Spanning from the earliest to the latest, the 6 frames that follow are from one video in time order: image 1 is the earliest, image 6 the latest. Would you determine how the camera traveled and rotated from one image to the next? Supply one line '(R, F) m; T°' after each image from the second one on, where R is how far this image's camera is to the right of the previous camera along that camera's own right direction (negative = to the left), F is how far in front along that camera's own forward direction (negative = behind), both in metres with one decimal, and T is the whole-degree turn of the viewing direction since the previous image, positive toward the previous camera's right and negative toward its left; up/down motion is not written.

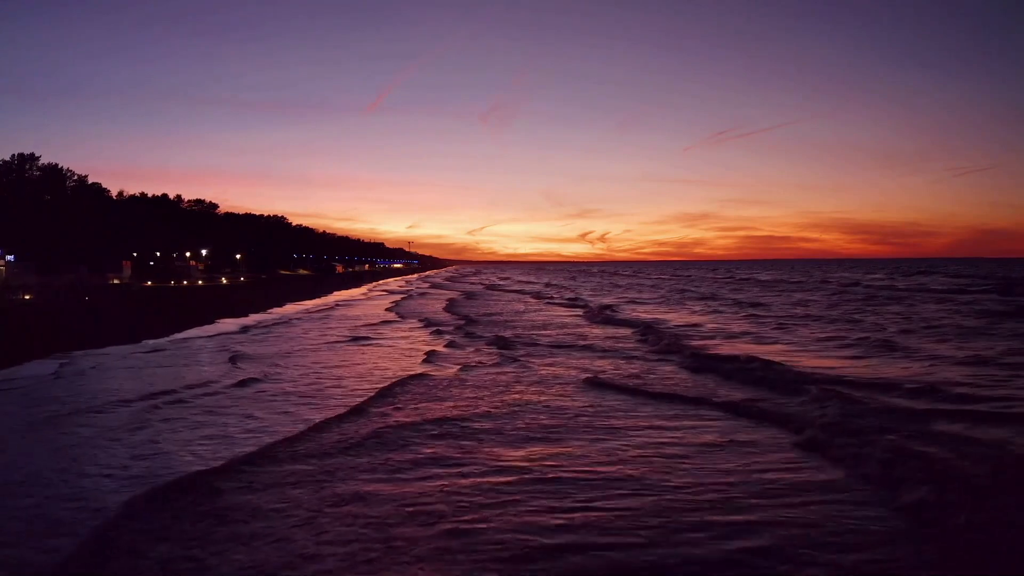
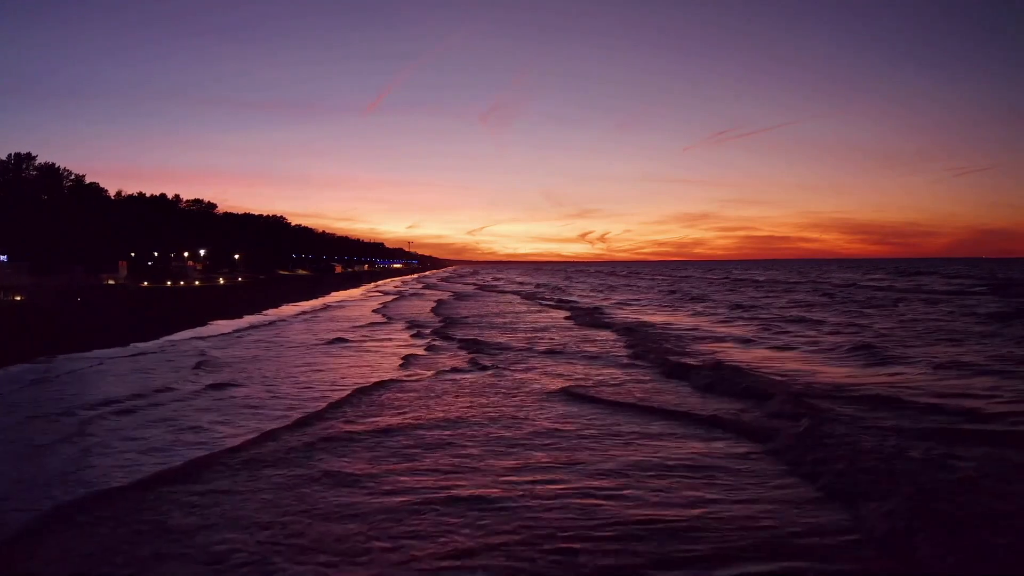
(+0.6, +0.5) m; 0°
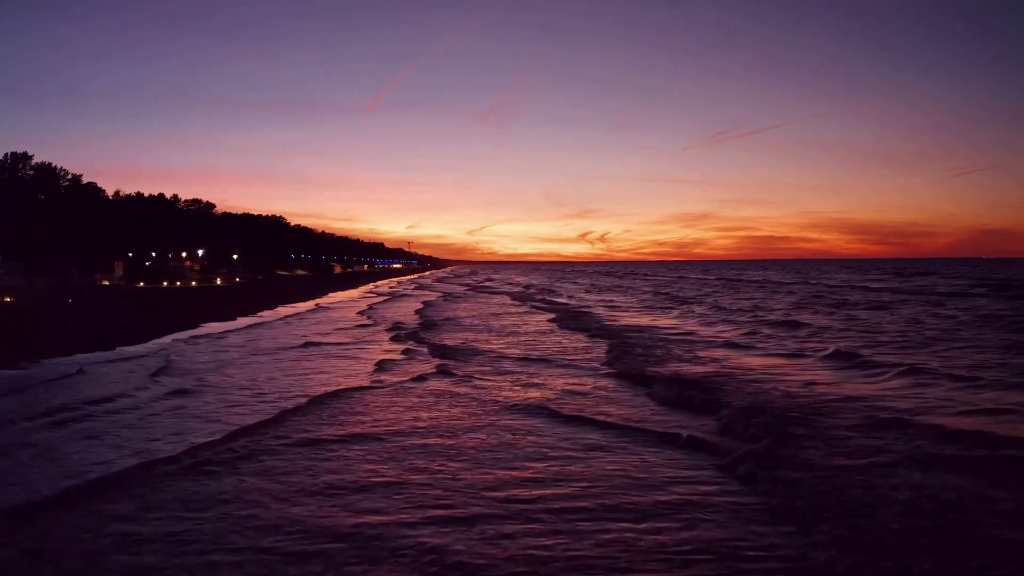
(+0.6, +0.6) m; 0°
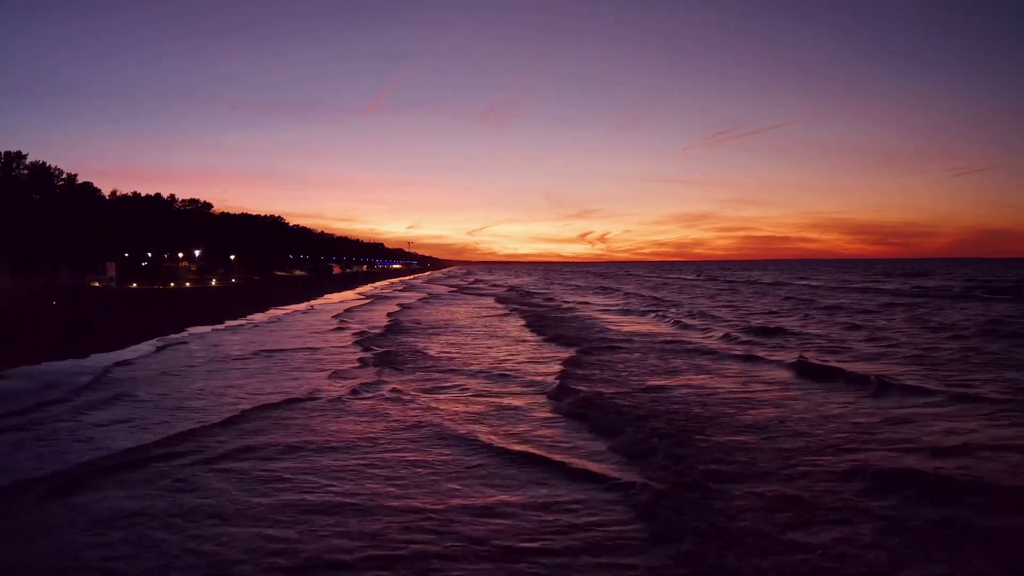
(+1.0, +1.2) m; 0°
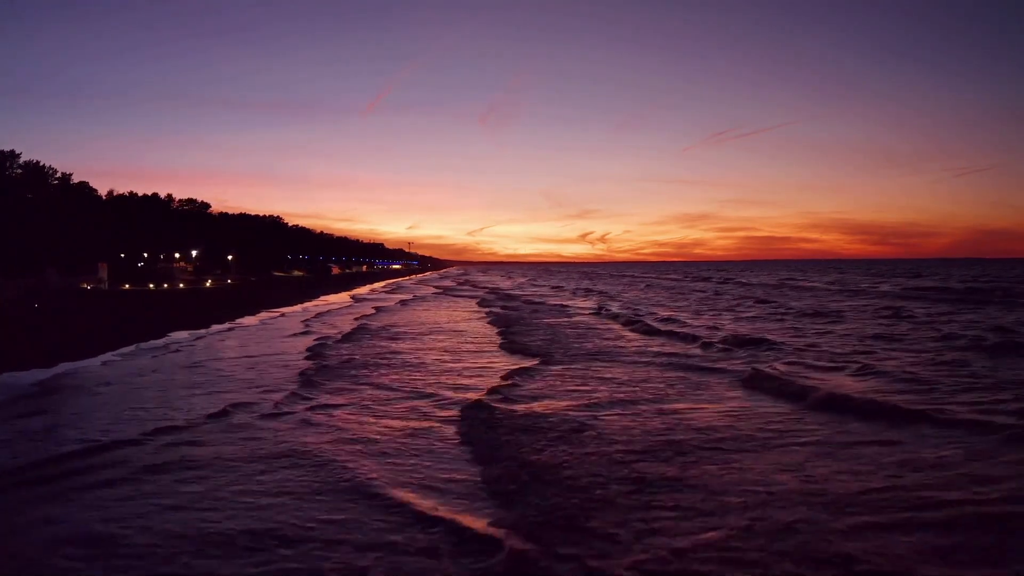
(+1.0, +1.3) m; 0°
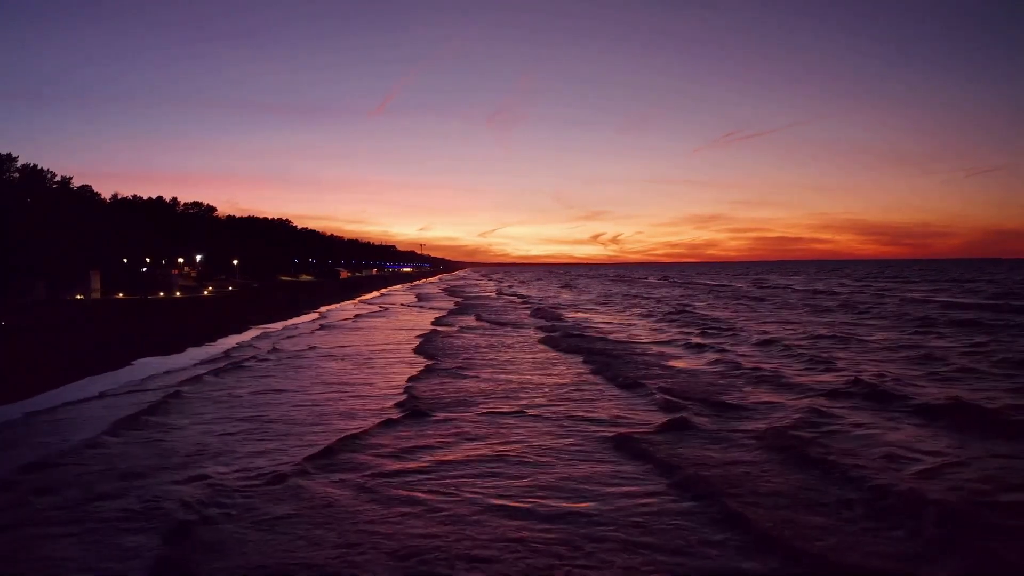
(+2.5, +2.7) m; -1°
